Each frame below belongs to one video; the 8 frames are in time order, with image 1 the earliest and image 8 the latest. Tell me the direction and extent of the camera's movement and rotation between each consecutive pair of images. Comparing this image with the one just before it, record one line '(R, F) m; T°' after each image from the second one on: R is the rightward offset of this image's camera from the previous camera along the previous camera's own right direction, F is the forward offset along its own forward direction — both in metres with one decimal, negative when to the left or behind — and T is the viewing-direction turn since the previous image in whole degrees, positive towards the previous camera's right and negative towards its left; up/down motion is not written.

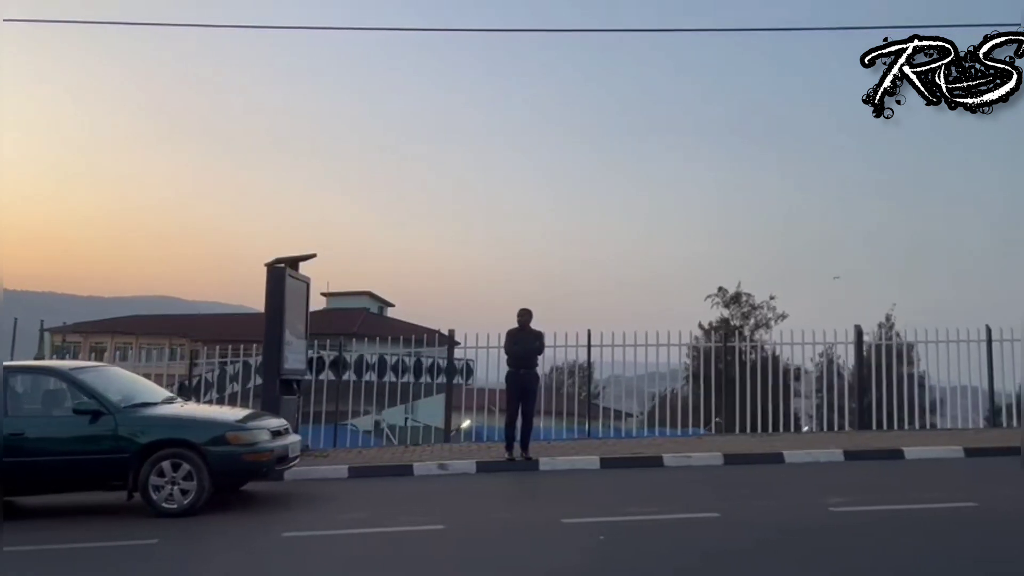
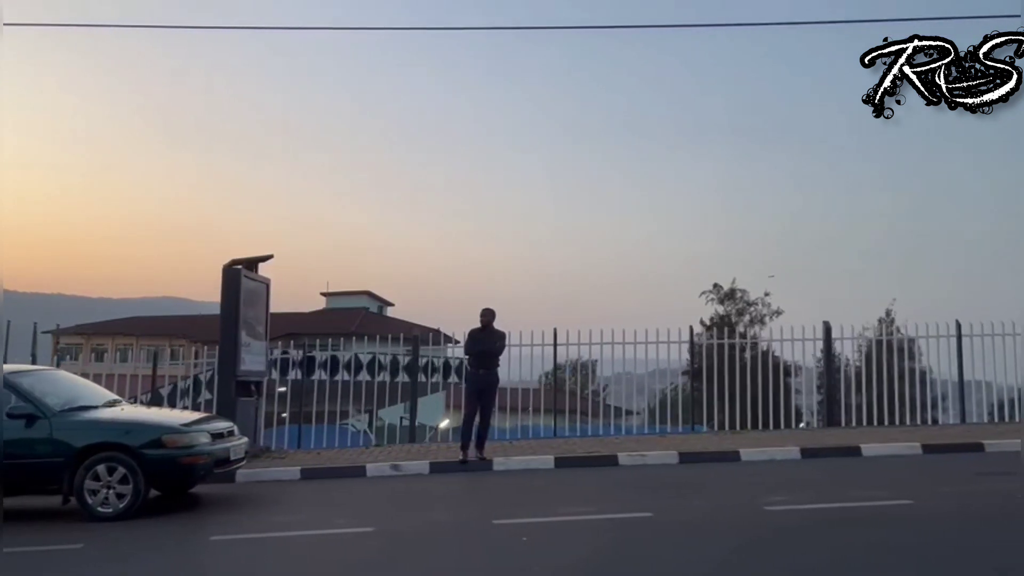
(+0.6, +0.1) m; 0°
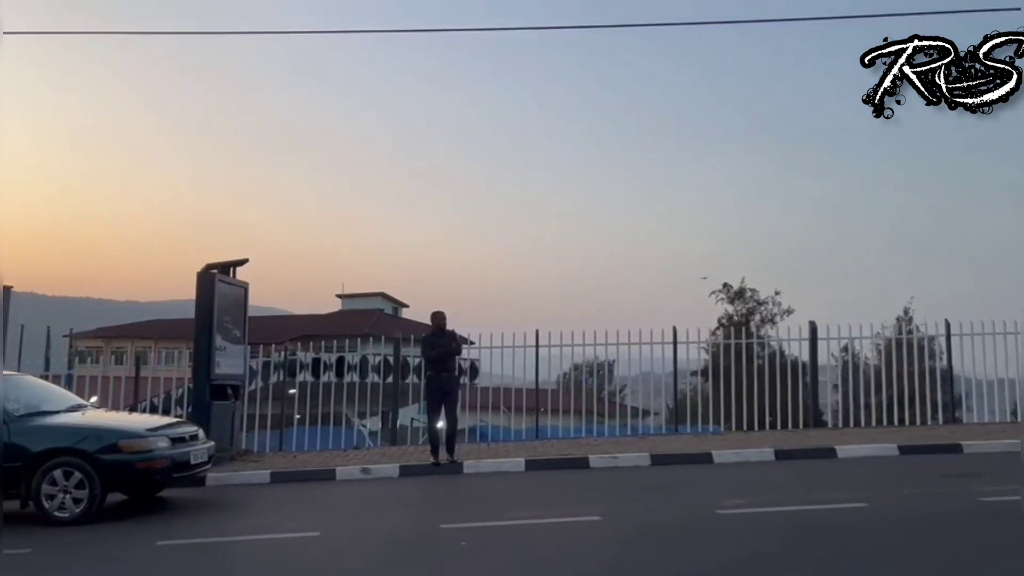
(+0.6, +0.1) m; -1°
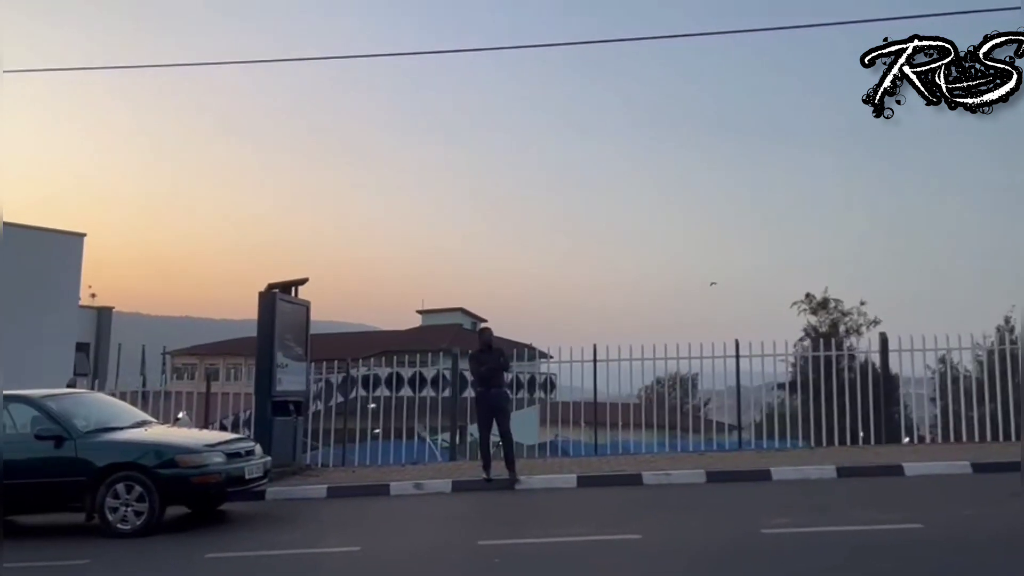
(+0.4, 0.0) m; -5°
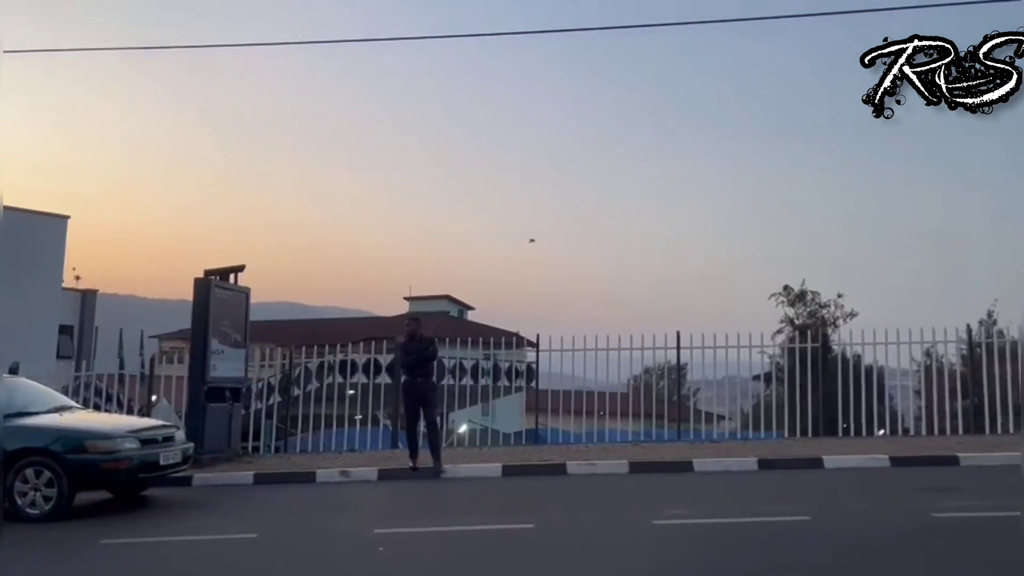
(+0.8, 0.0) m; 0°
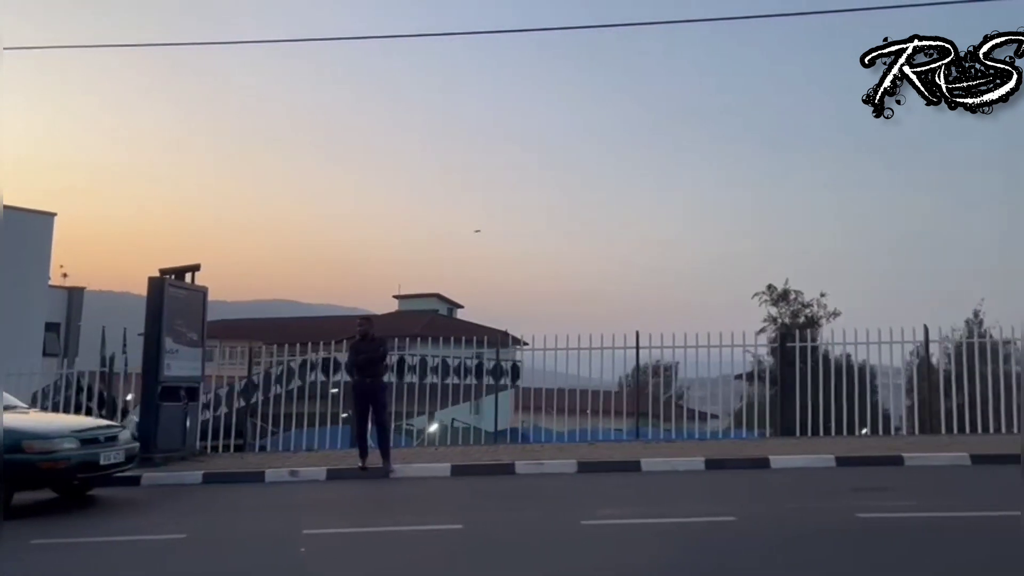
(+0.5, 0.0) m; 0°
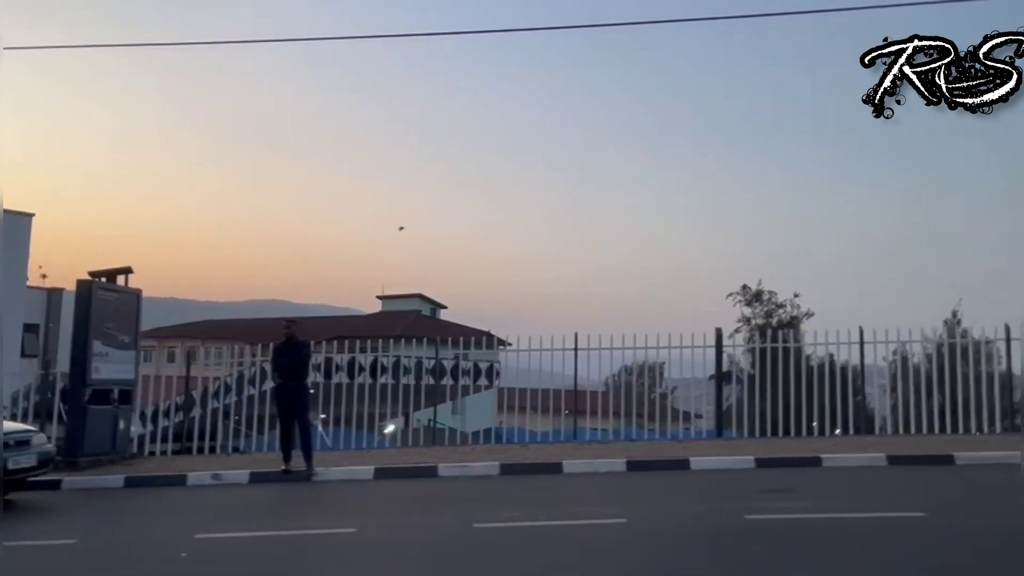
(+0.8, 0.0) m; +1°
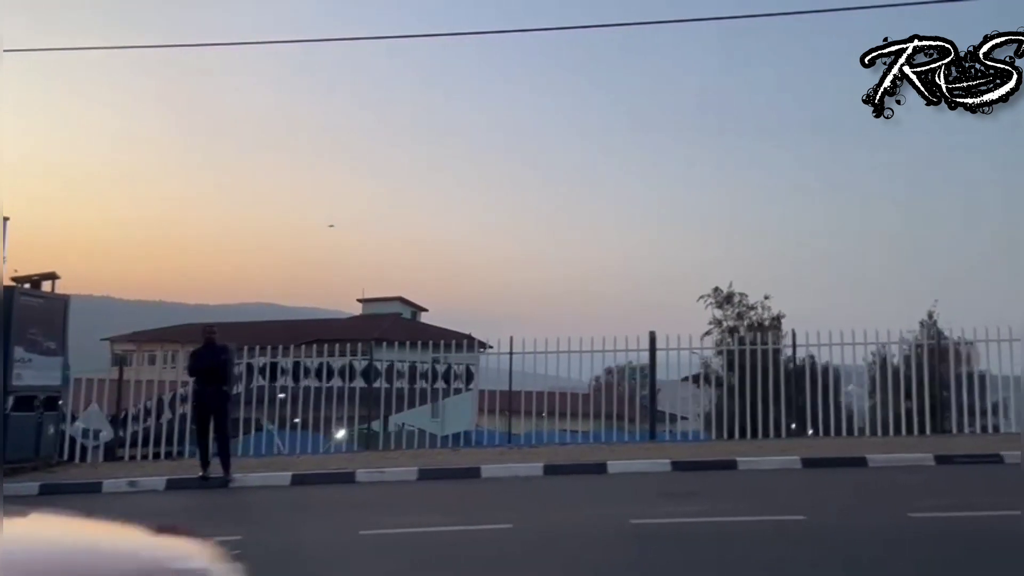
(+0.8, 0.0) m; +1°
